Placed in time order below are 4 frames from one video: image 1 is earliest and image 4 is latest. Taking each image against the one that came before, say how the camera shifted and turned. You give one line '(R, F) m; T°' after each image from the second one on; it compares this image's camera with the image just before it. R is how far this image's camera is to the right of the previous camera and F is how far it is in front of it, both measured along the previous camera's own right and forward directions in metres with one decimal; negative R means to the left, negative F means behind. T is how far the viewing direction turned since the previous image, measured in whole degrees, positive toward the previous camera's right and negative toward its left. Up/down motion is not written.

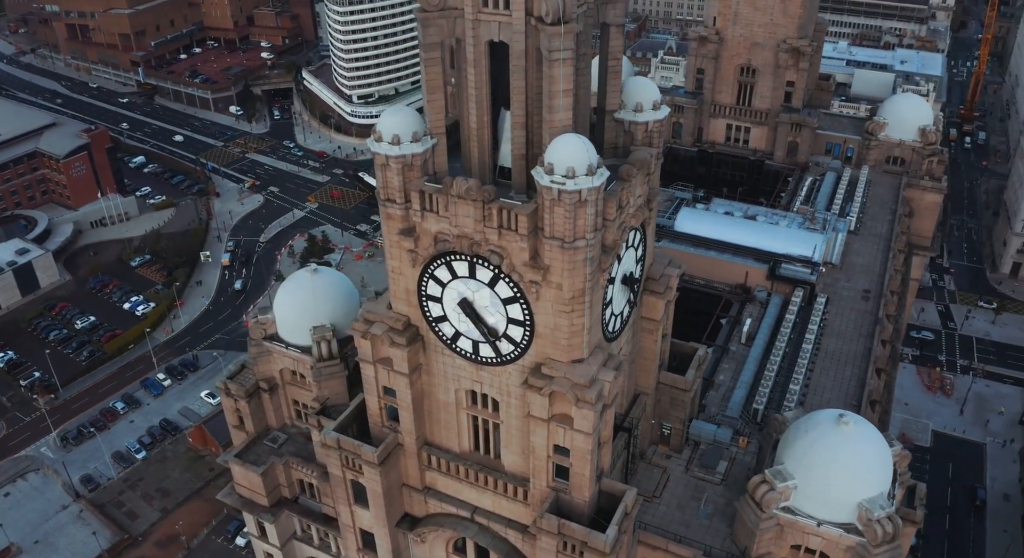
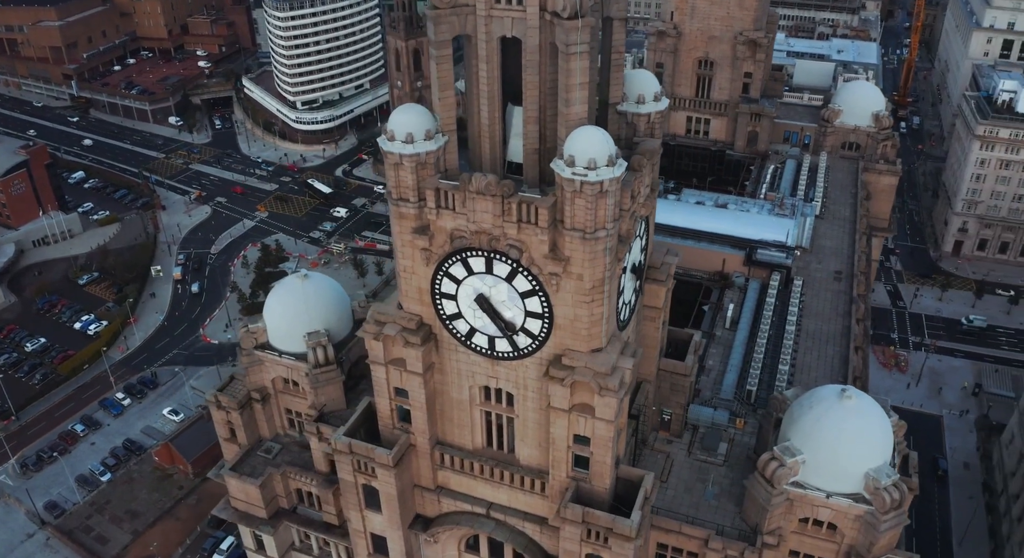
(-3.3, -0.1) m; +4°
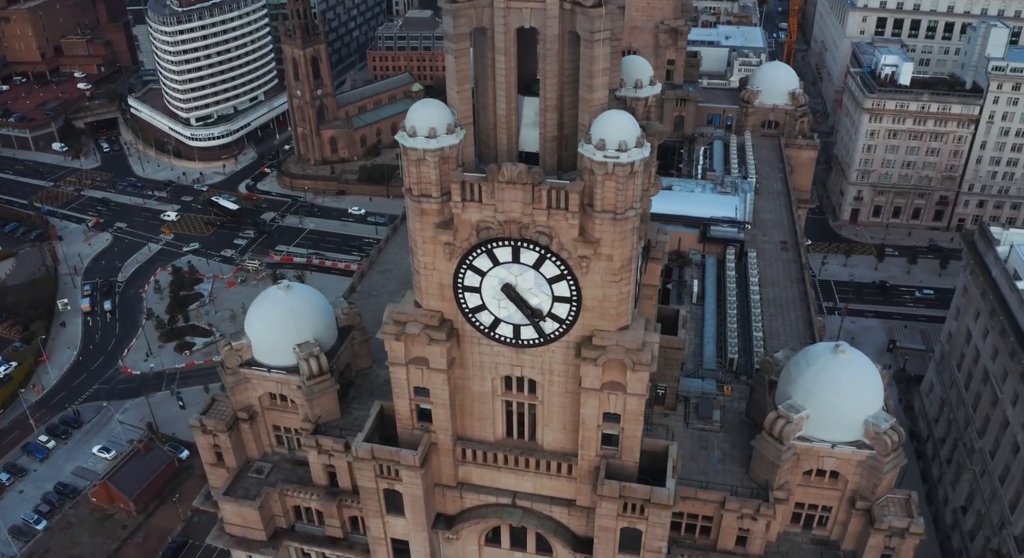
(-6.0, -0.1) m; +7°
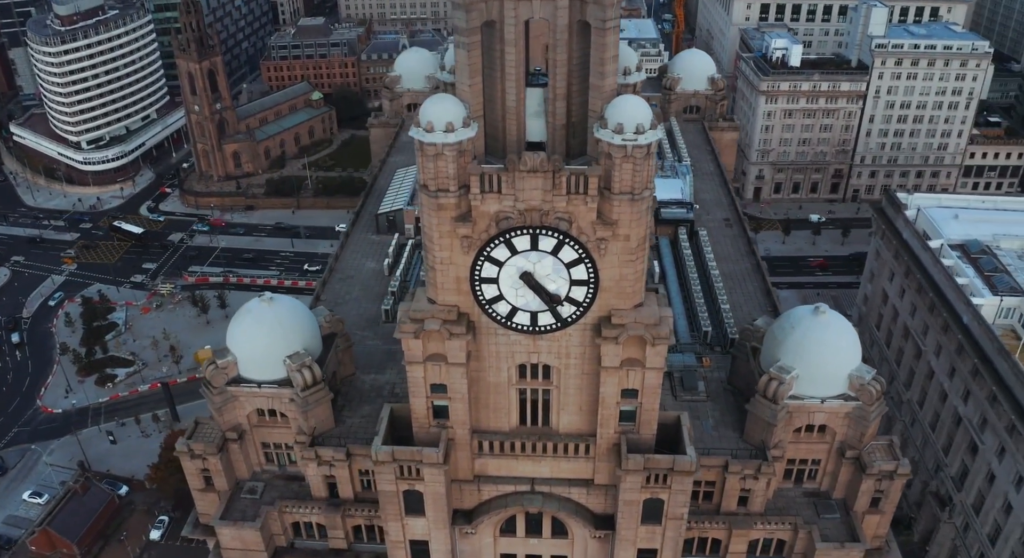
(-5.6, -0.3) m; +7°
